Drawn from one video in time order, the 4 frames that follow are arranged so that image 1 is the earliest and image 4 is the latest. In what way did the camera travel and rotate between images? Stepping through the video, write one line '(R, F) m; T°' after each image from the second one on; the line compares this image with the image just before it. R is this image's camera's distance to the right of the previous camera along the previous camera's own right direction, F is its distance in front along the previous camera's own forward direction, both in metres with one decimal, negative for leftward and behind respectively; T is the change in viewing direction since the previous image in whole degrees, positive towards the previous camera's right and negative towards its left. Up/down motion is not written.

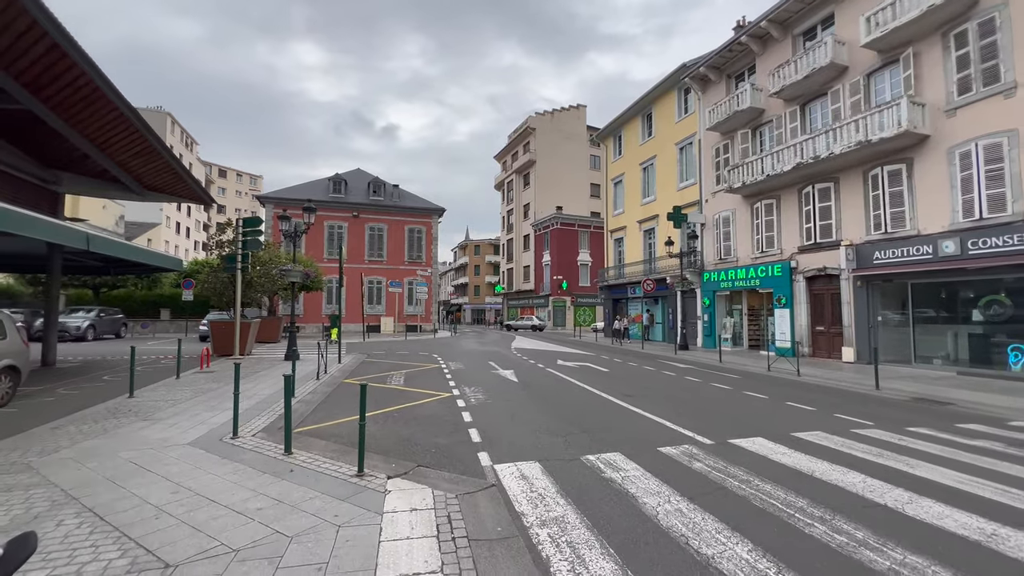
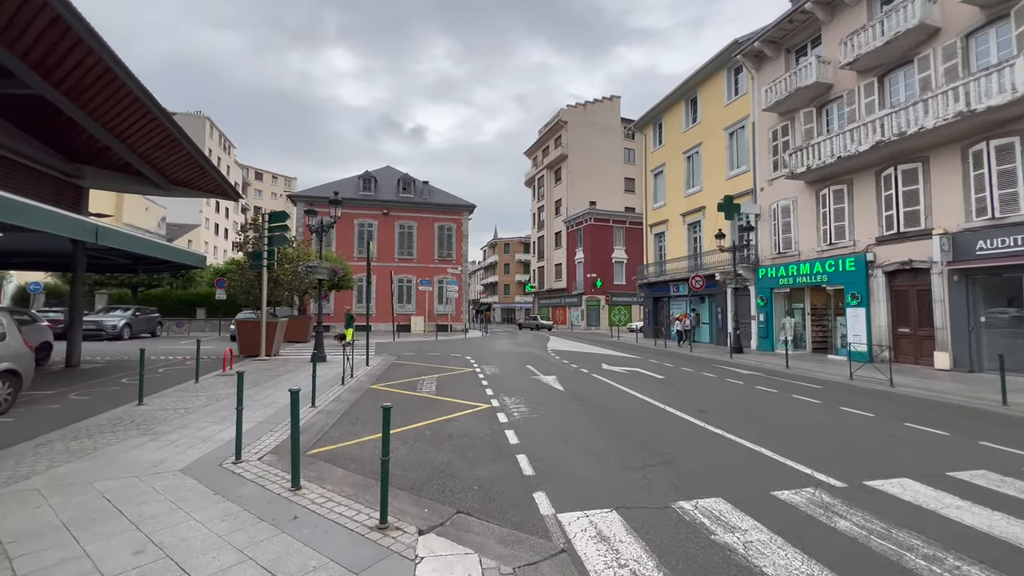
(-0.4, +1.3) m; -4°
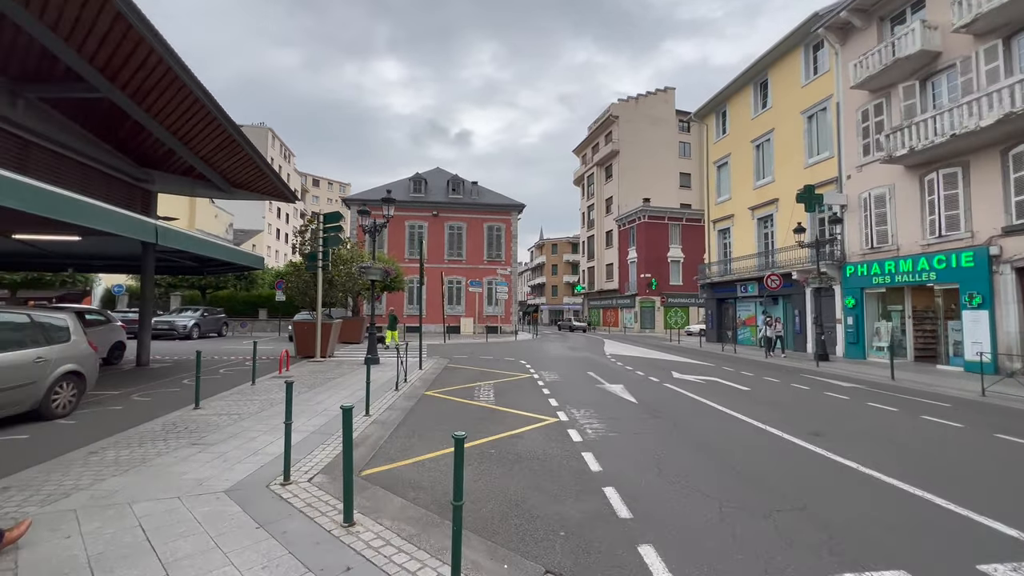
(-0.4, +0.9) m; -6°
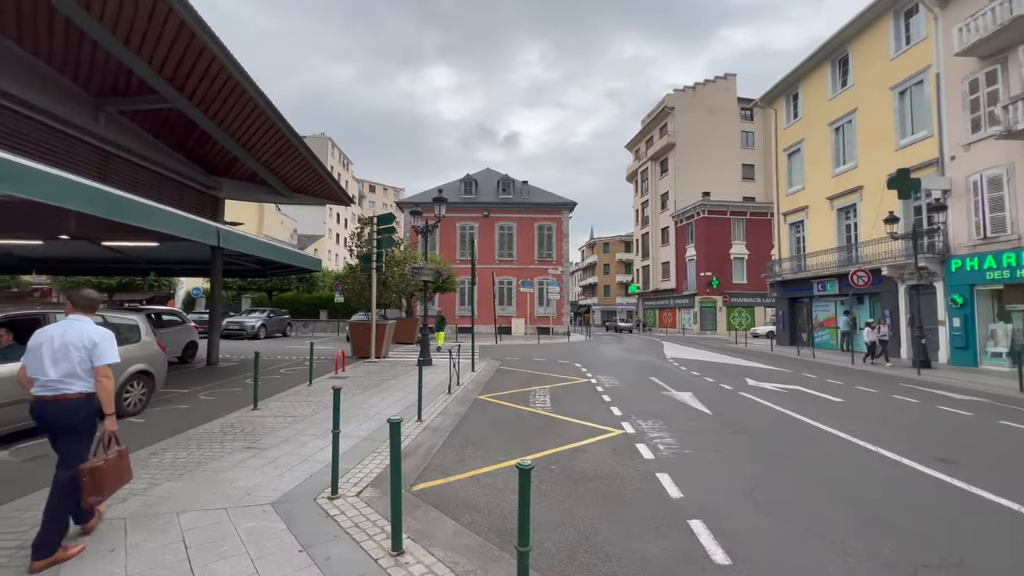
(-0.1, +0.5) m; -7°
